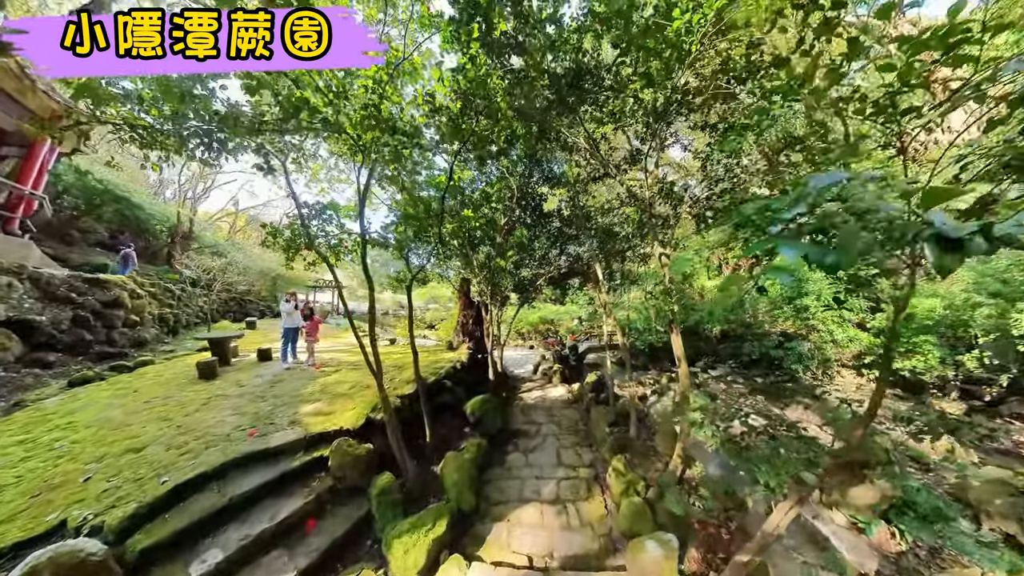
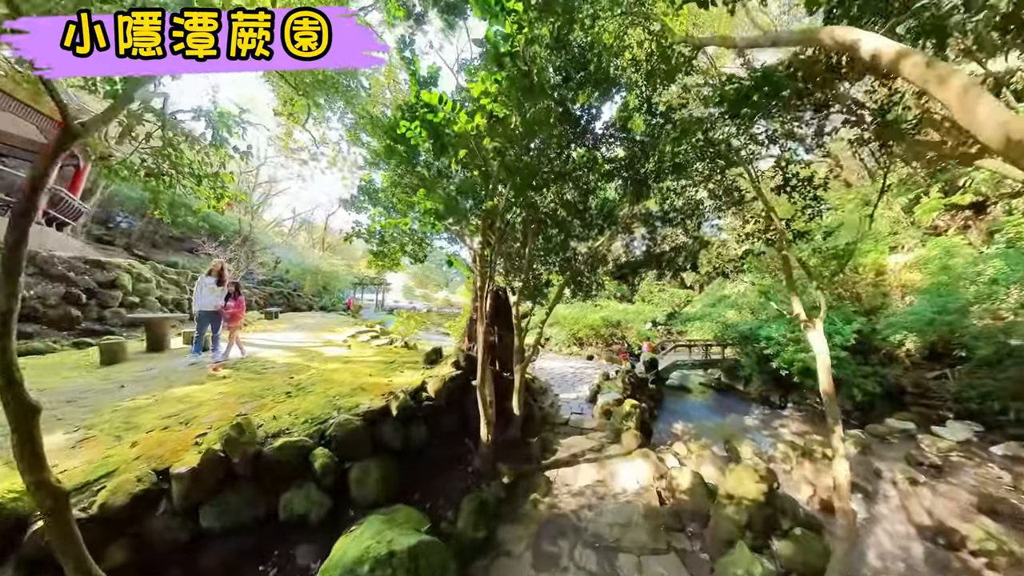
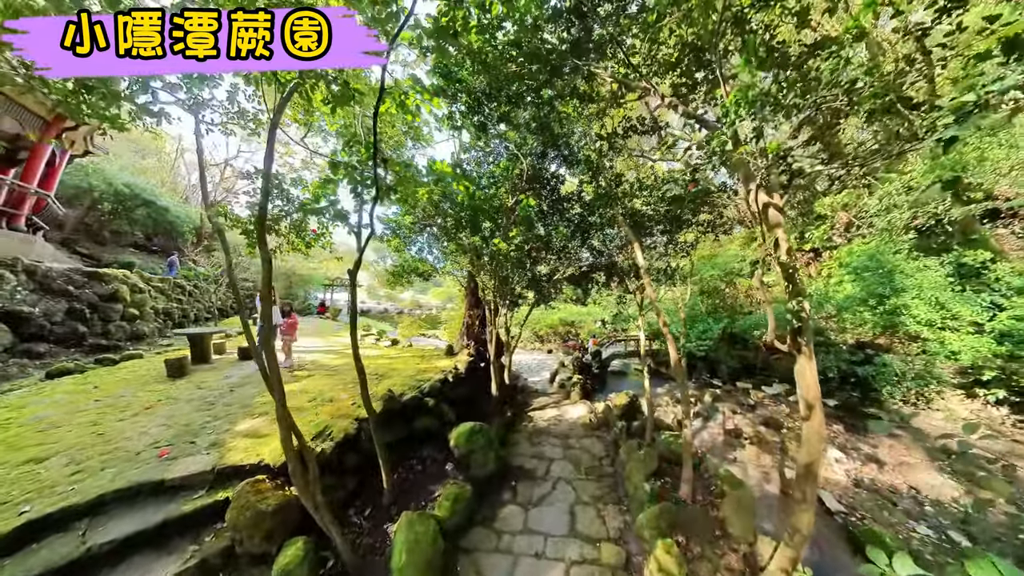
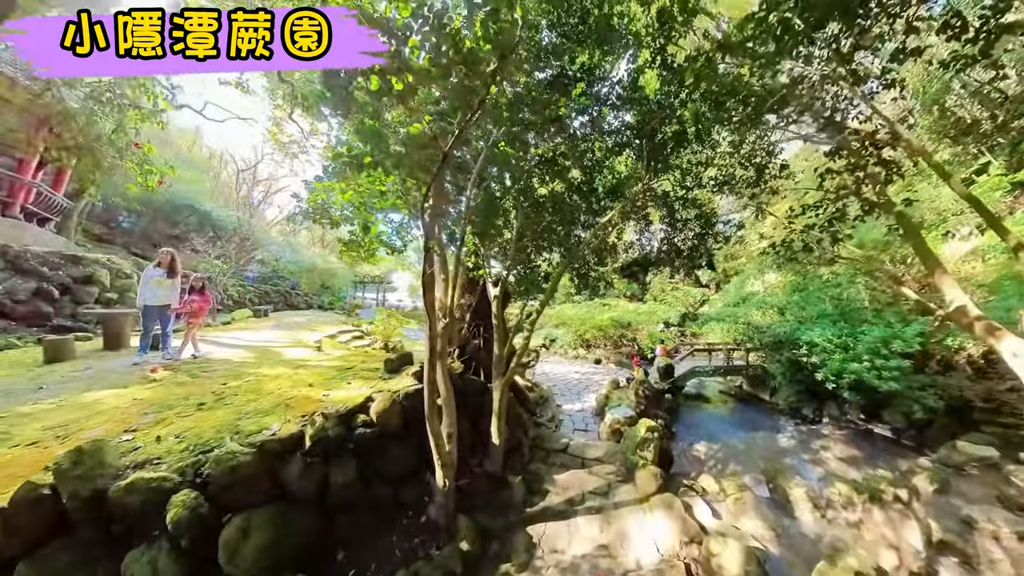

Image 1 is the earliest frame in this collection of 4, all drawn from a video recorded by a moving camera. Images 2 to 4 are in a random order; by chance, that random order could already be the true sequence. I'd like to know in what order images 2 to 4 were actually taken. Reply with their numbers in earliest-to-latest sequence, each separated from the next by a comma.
3, 2, 4
